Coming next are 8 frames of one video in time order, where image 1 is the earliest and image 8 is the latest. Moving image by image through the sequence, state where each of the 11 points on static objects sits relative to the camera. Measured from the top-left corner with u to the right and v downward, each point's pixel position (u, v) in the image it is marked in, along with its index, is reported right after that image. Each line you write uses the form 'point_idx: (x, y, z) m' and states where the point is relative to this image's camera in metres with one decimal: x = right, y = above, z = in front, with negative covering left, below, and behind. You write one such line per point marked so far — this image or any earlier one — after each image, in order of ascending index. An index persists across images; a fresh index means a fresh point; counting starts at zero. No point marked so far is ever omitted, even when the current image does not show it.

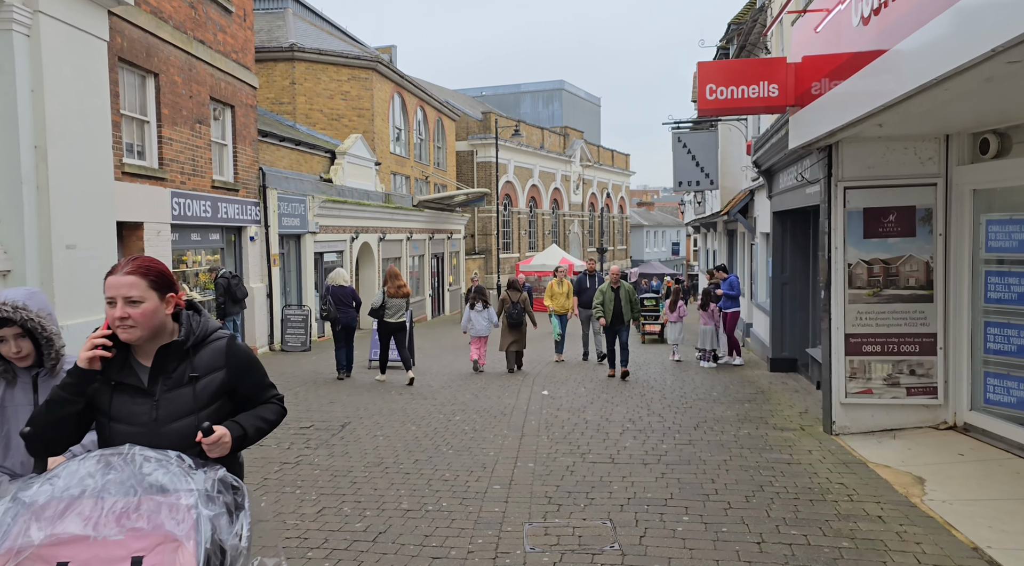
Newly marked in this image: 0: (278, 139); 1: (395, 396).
0: (-5.1, +3.1, +19.4) m
1: (-1.5, -1.4, +11.4) m
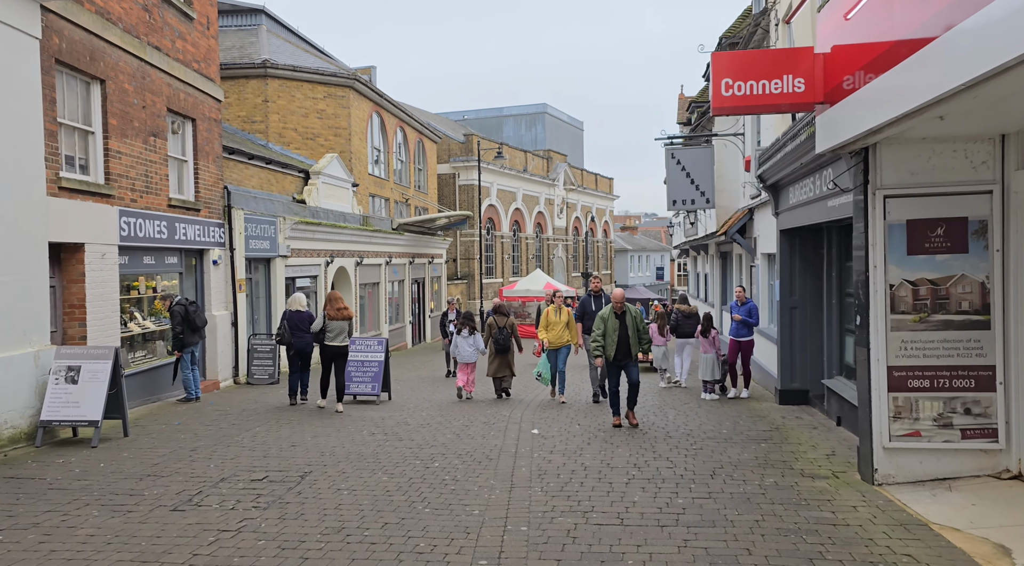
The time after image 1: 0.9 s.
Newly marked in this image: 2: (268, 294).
0: (-5.4, +2.6, +18.3) m
1: (-1.7, -1.7, +10.1) m
2: (-5.1, -0.2, +18.7) m
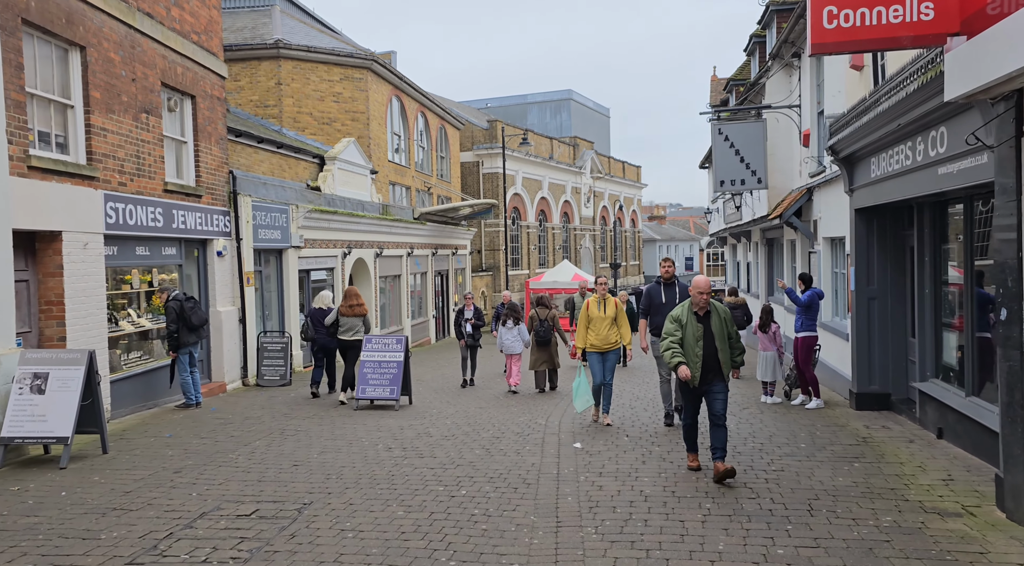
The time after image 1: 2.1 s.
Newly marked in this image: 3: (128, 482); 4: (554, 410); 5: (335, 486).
0: (-4.9, +2.7, +16.9) m
1: (-1.3, -1.6, +8.7) m
2: (-4.5, -0.1, +17.4) m
3: (-3.1, -1.6, +7.3) m
4: (+0.5, -1.7, +11.7) m
5: (-1.4, -1.6, +7.1) m
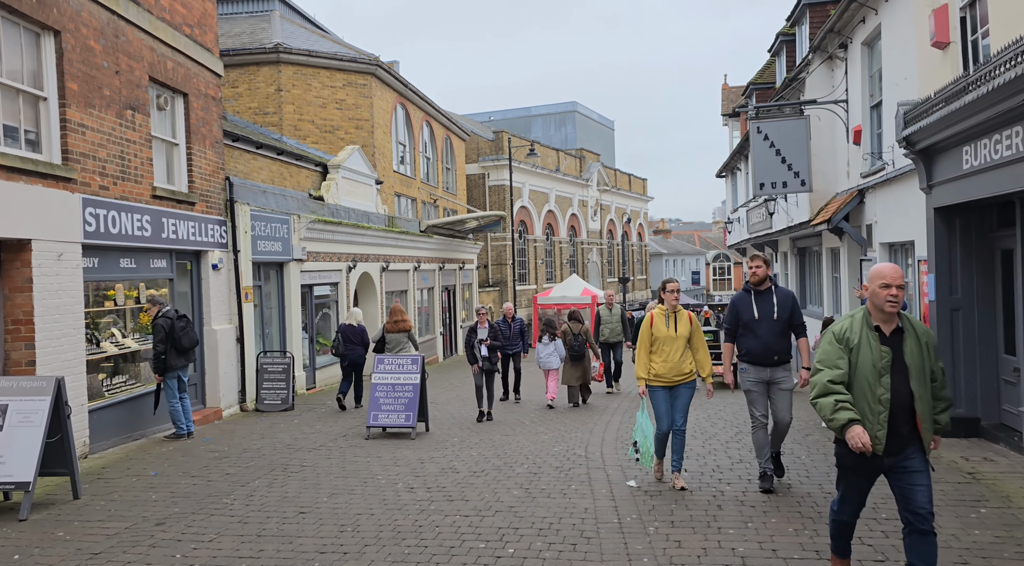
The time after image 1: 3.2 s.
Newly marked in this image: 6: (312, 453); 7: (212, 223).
0: (-4.5, +2.4, +15.7) m
1: (-0.9, -1.7, +7.5) m
2: (-4.2, -0.4, +16.2) m
3: (-2.8, -1.7, +6.0) m
4: (+0.9, -1.8, +10.4) m
5: (-1.0, -1.7, +5.8) m
6: (-2.2, -1.9, +9.7) m
7: (-4.3, +0.9, +12.9) m
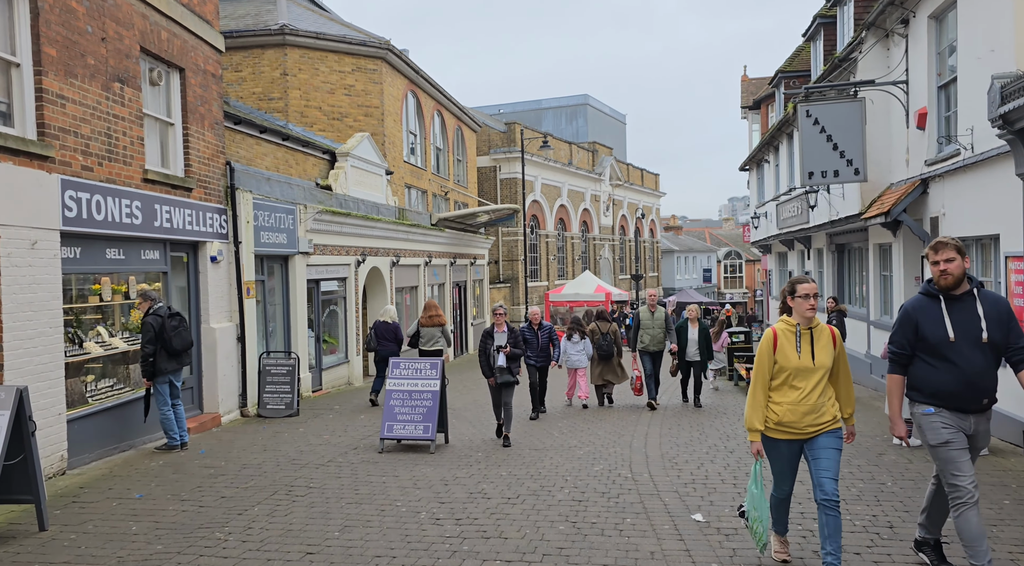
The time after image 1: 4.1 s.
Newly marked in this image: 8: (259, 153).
0: (-4.1, +2.5, +14.6) m
1: (-0.6, -1.7, +6.3) m
2: (-3.8, -0.3, +15.0) m
3: (-2.5, -1.7, +4.9) m
4: (+1.2, -1.8, +9.3) m
5: (-0.7, -1.6, +4.7) m
6: (-1.8, -1.8, +8.6) m
7: (-4.0, +0.9, +11.8) m
8: (-4.2, +2.2, +14.8) m
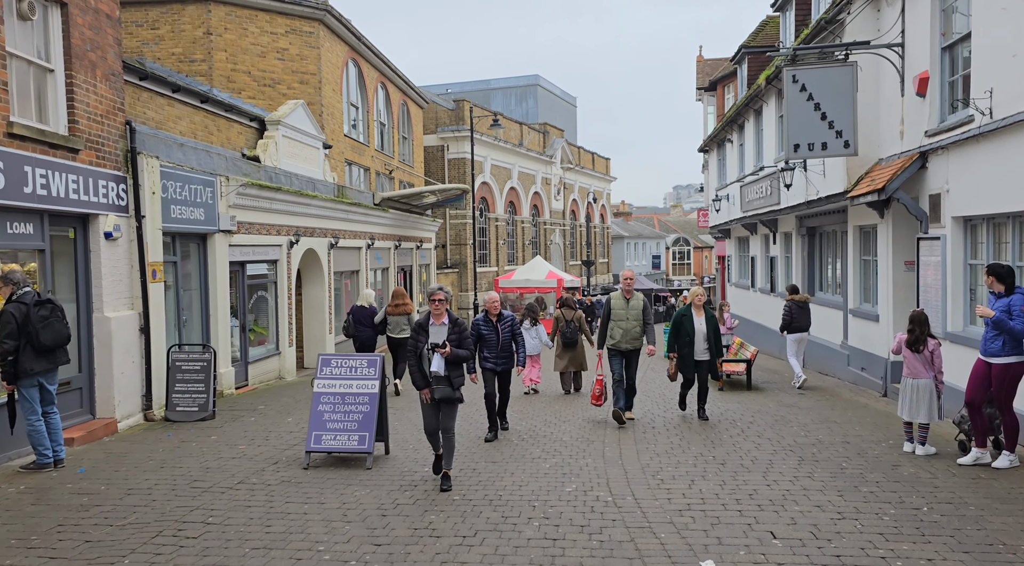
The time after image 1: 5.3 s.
0: (-4.8, +2.8, +12.7) m
1: (-0.8, -1.6, +4.7) m
2: (-4.5, 0.0, +13.2) m
3: (-2.6, -1.6, +3.1) m
4: (+0.8, -1.6, +7.7) m
5: (-0.9, -1.6, +3.0) m
6: (-2.2, -1.6, +6.9) m
7: (-4.5, +1.2, +9.9) m
8: (-4.9, +2.4, +12.9) m
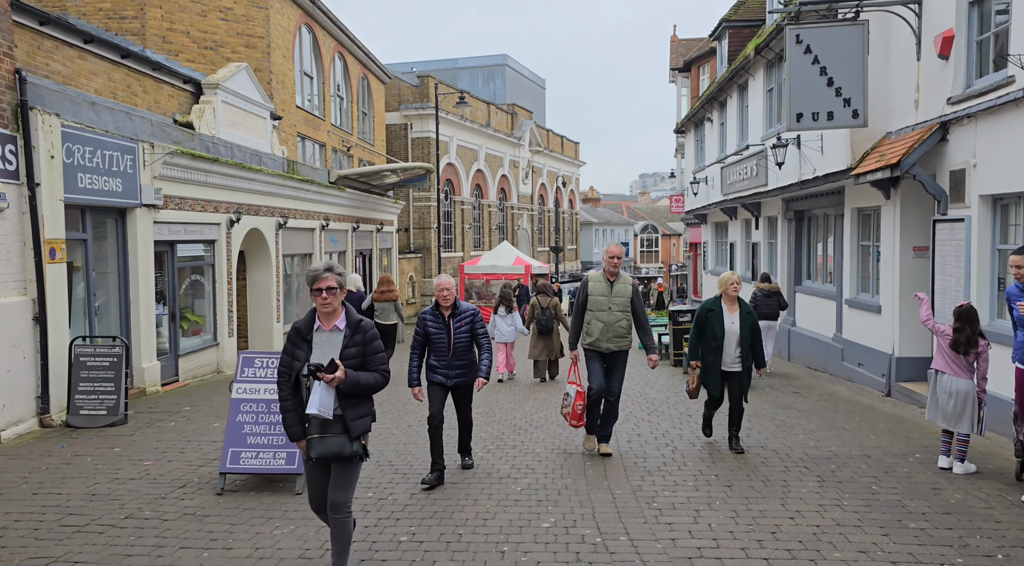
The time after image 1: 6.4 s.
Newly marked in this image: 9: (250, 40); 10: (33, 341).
0: (-5.3, +3.0, +10.9) m
1: (-1.0, -1.5, +3.2) m
2: (-5.0, +0.2, +11.5) m
3: (-2.7, -1.5, +1.5) m
4: (+0.6, -1.5, +6.3) m
5: (-0.9, -1.5, +1.5) m
6: (-2.4, -1.5, +5.3) m
7: (-4.8, +1.3, +8.2) m
8: (-5.3, +2.7, +11.2) m
9: (-5.2, +4.9, +17.9) m
10: (-4.8, -0.6, +8.9) m
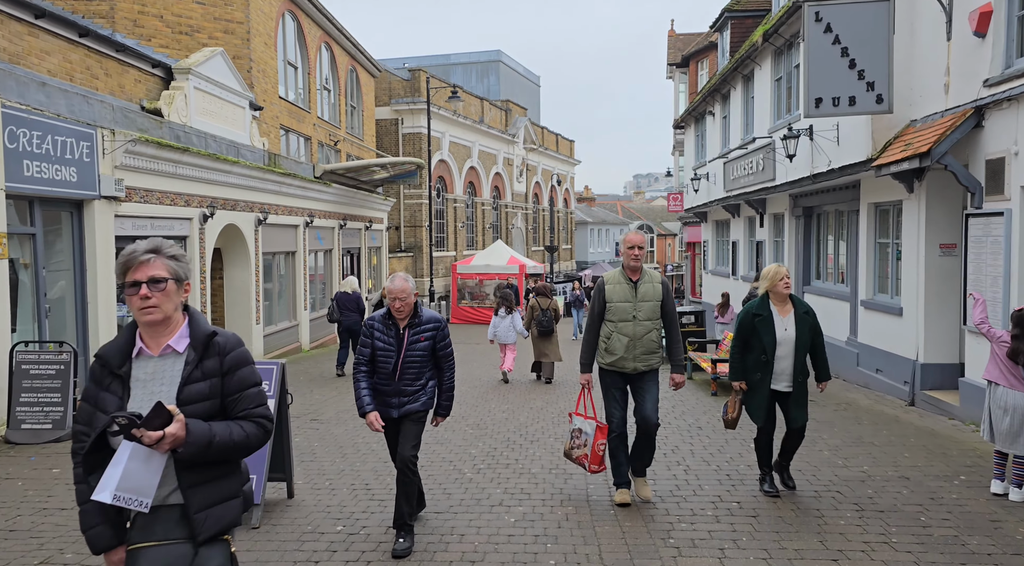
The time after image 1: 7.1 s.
0: (-5.3, +3.0, +9.9) m
1: (-1.0, -1.5, +2.2) m
2: (-5.0, +0.2, +10.5) m
3: (-2.7, -1.5, +0.6) m
4: (+0.5, -1.5, +5.3) m
5: (-0.9, -1.5, +0.5) m
6: (-2.5, -1.5, +4.3) m
7: (-4.9, +1.4, +7.2) m
8: (-5.4, +2.7, +10.2) m
9: (-5.3, +4.9, +16.9) m
10: (-4.8, -0.5, +8.0) m
